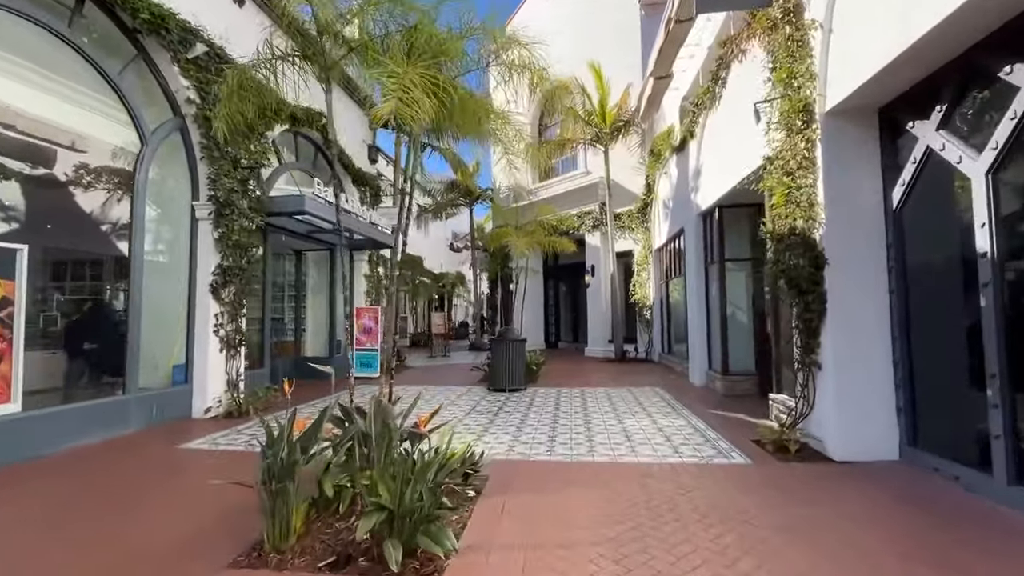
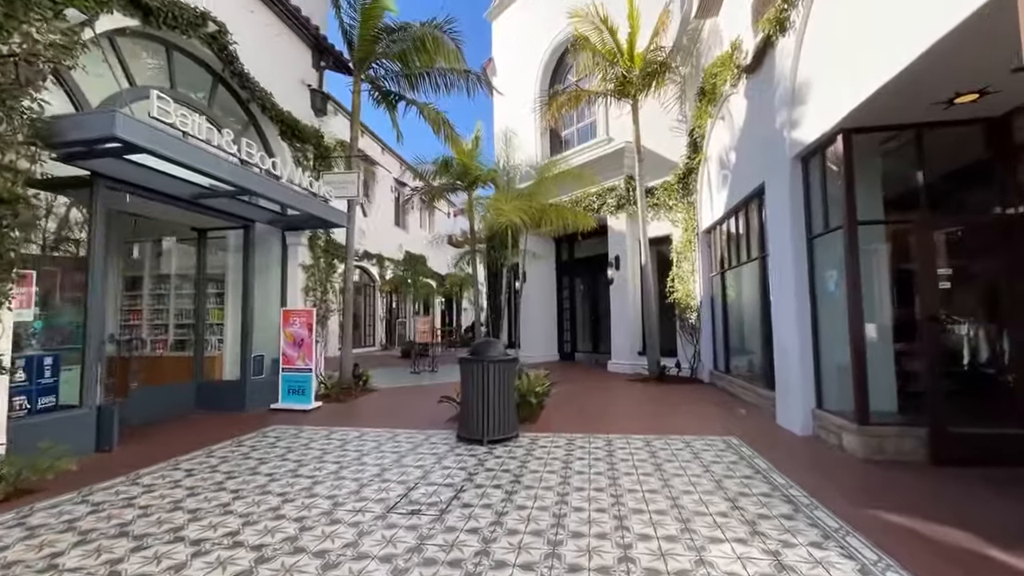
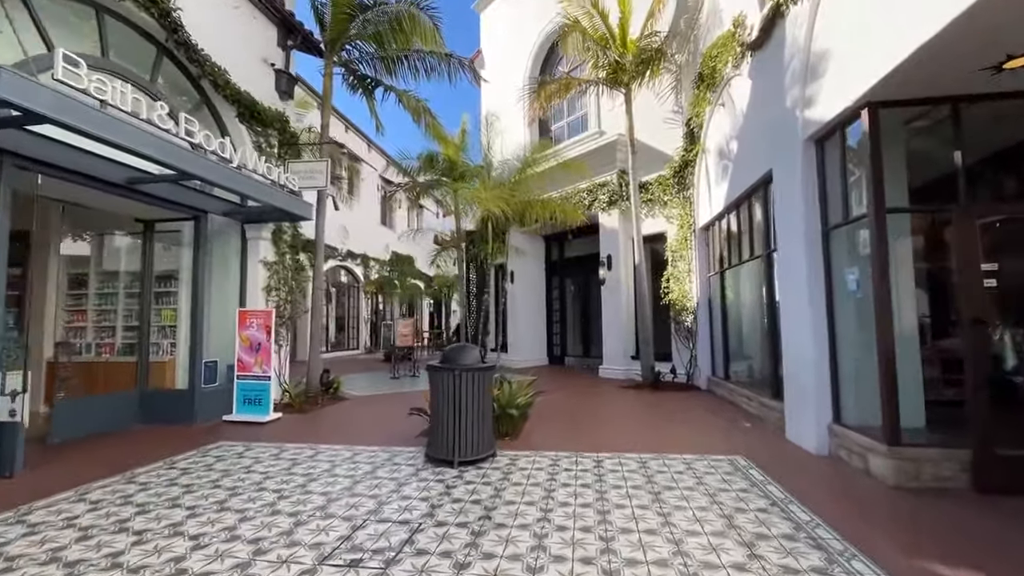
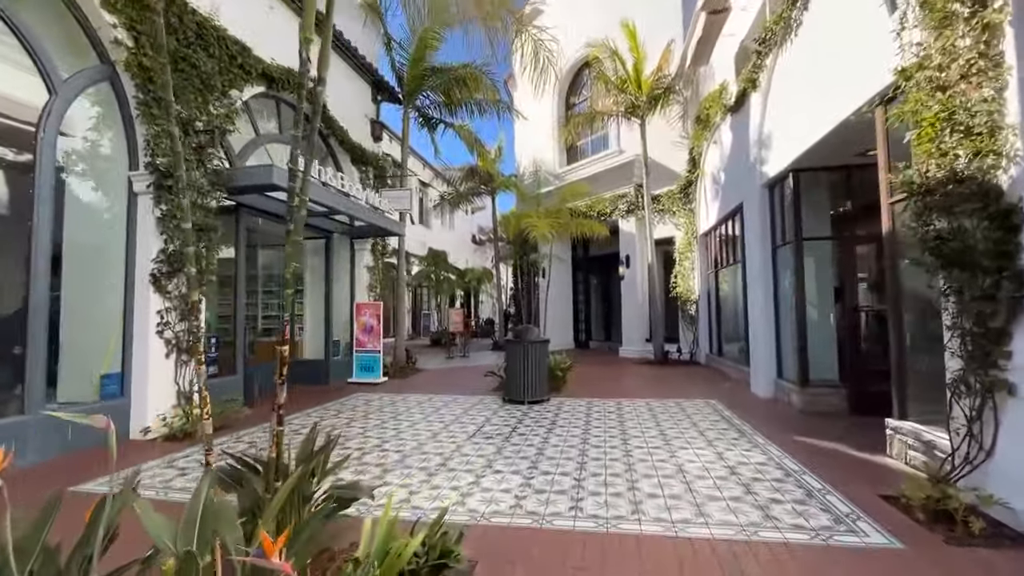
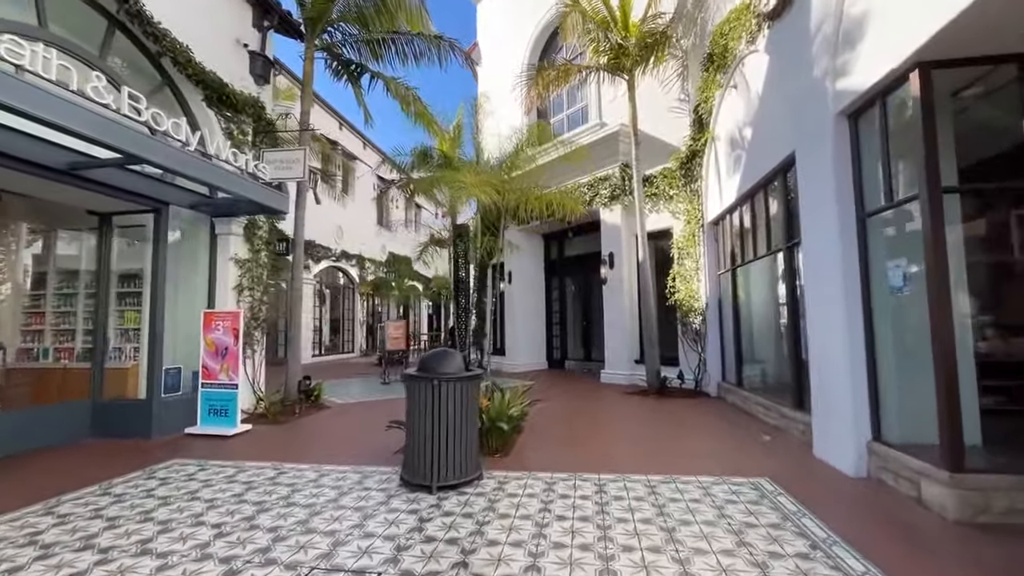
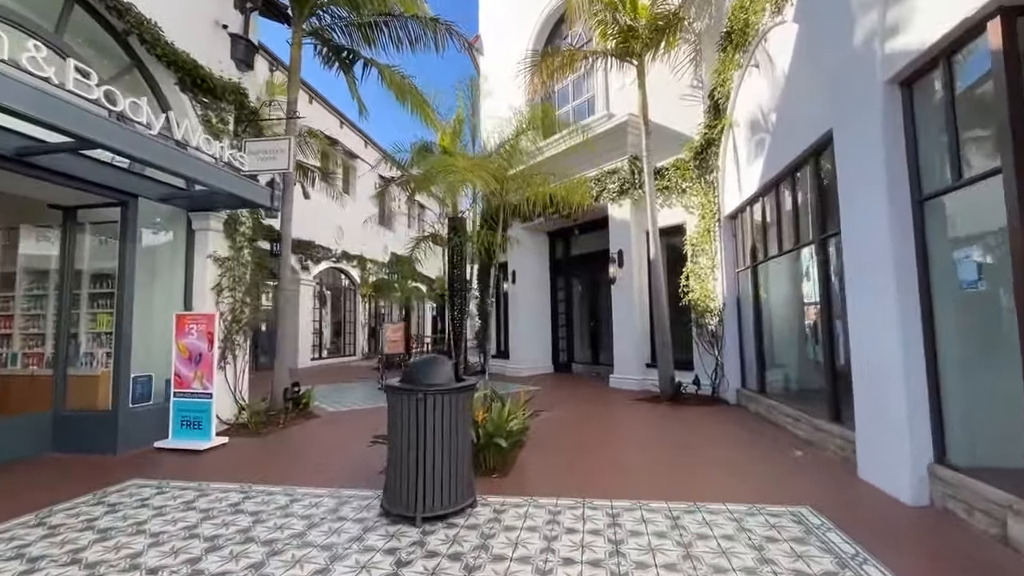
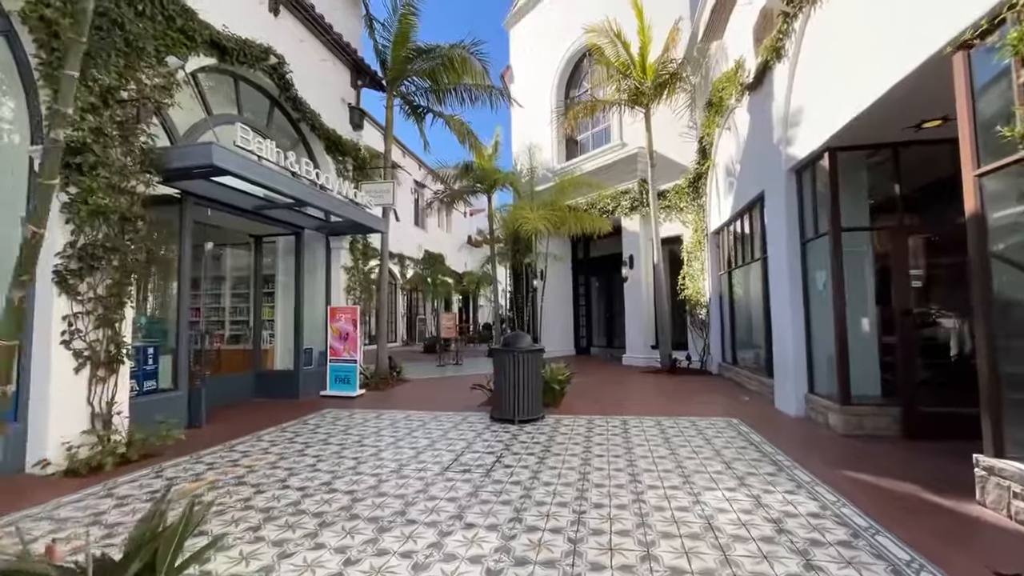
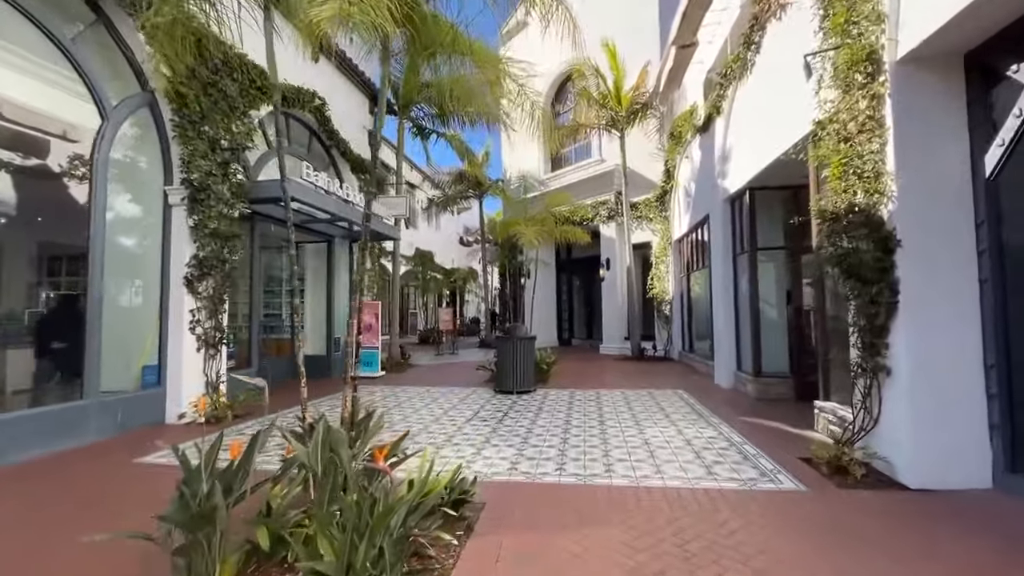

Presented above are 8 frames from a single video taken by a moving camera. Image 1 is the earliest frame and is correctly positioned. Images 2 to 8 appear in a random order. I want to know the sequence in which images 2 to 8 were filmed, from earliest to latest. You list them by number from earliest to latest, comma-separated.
8, 4, 7, 2, 3, 5, 6
